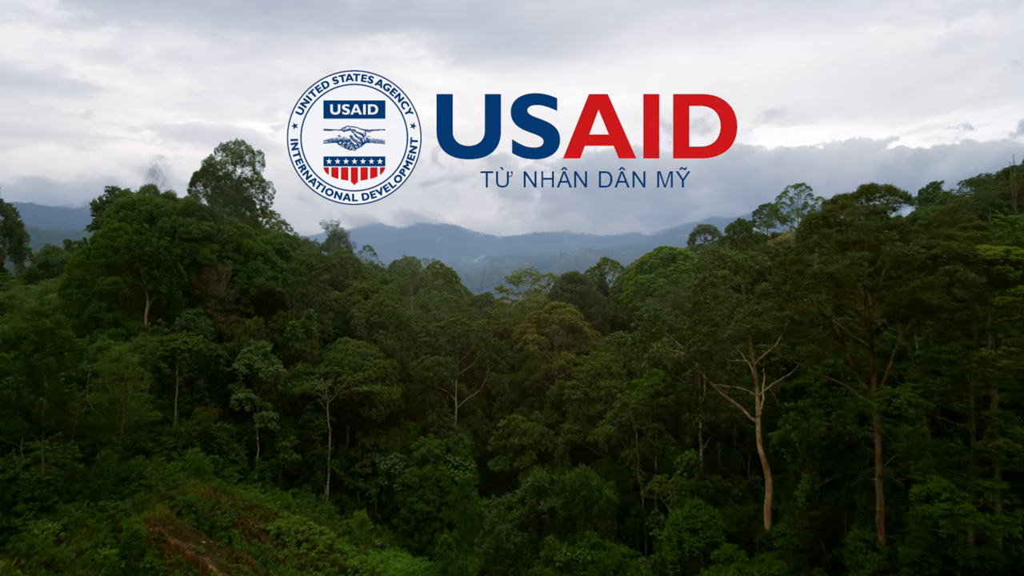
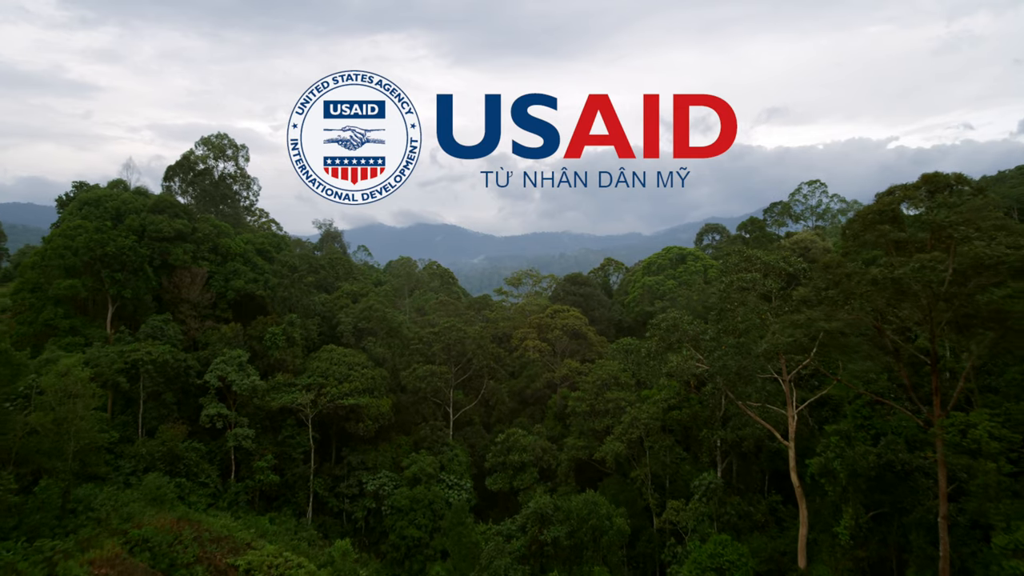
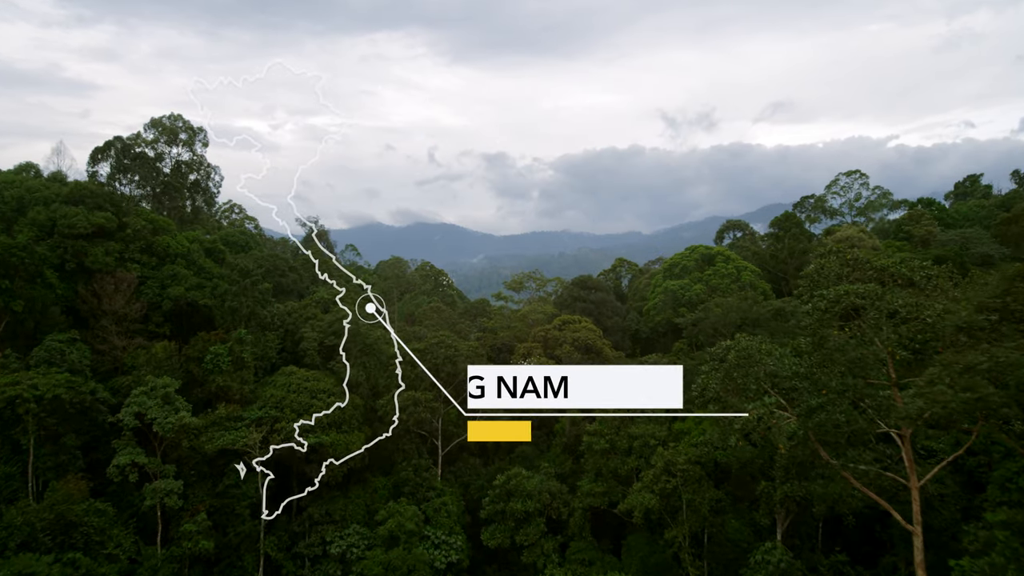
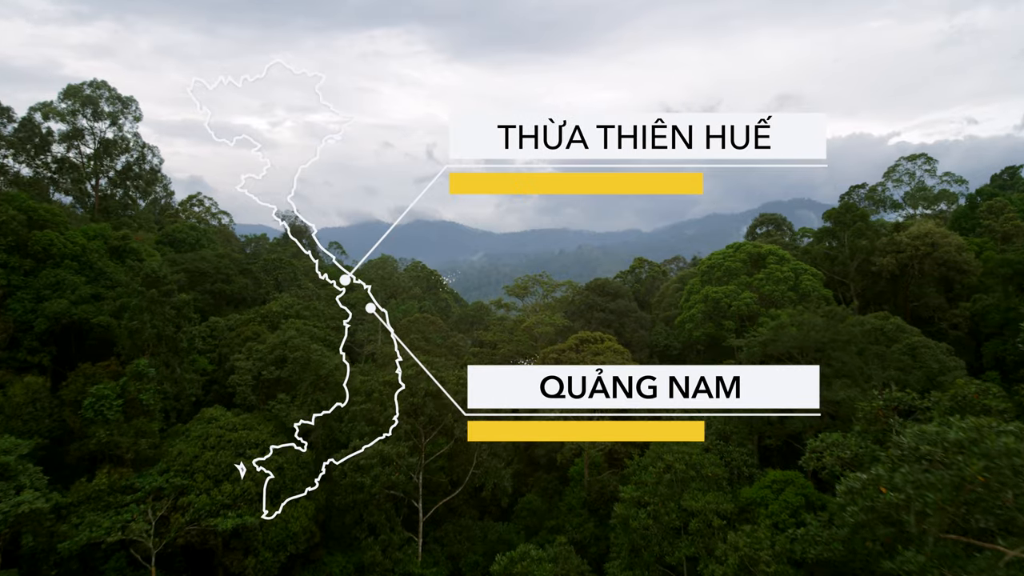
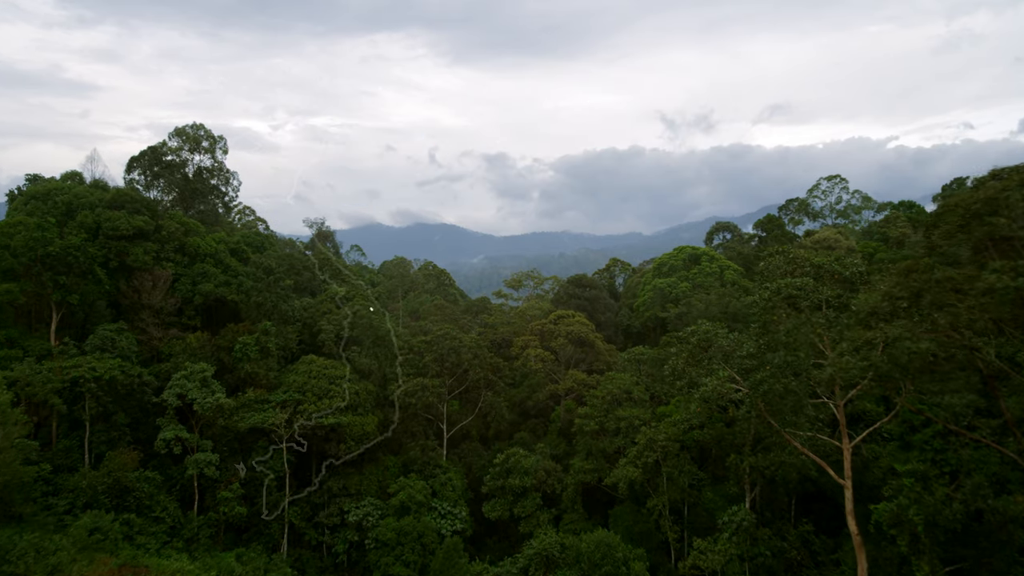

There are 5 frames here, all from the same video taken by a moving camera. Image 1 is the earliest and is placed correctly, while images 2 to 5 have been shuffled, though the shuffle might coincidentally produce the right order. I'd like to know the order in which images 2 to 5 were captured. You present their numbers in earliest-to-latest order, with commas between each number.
2, 5, 3, 4
